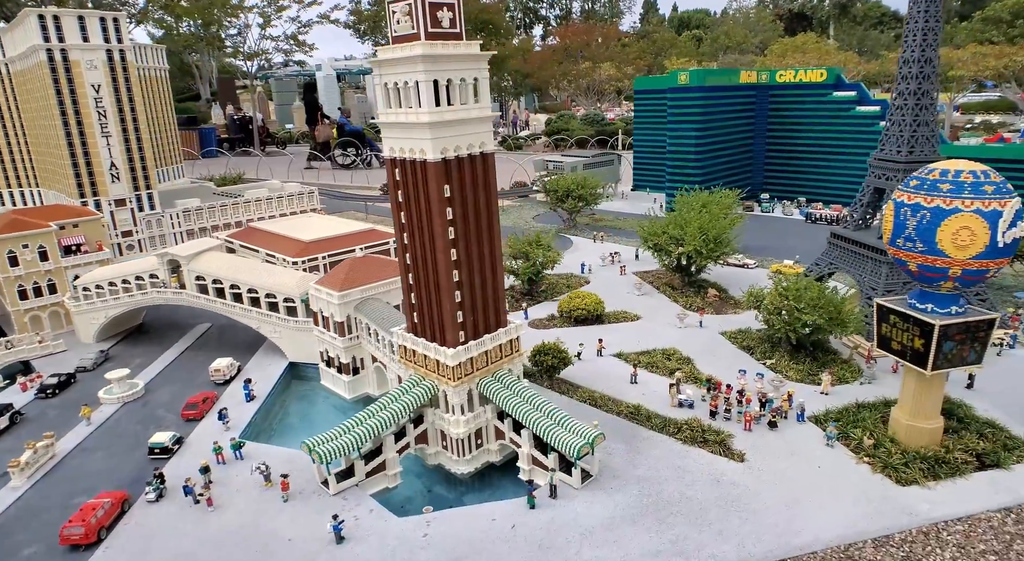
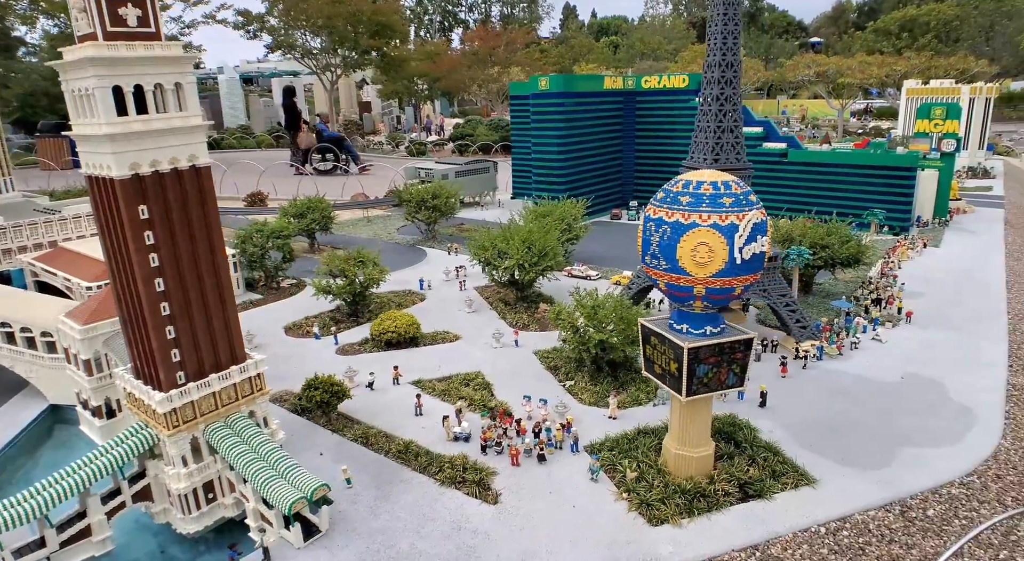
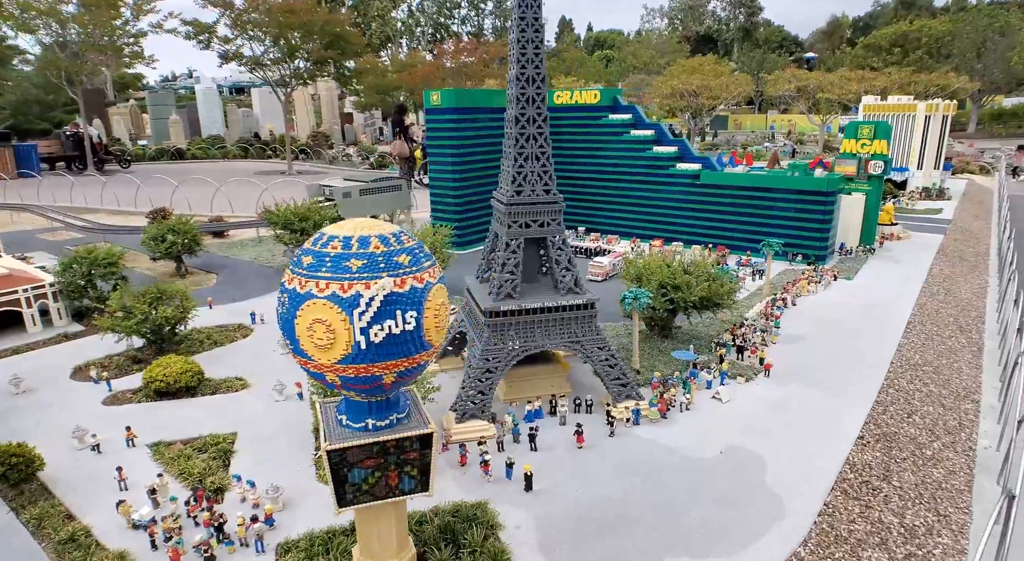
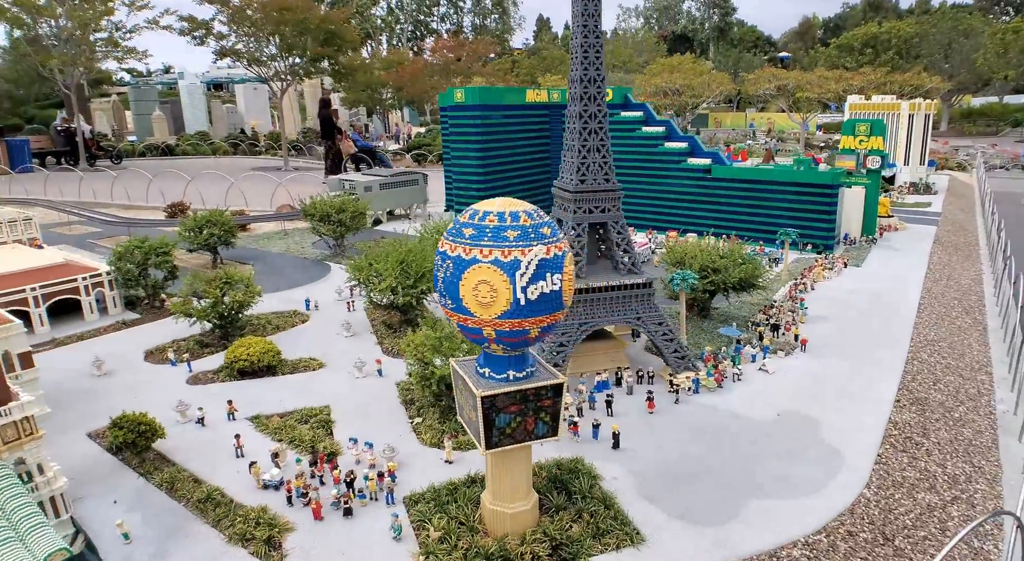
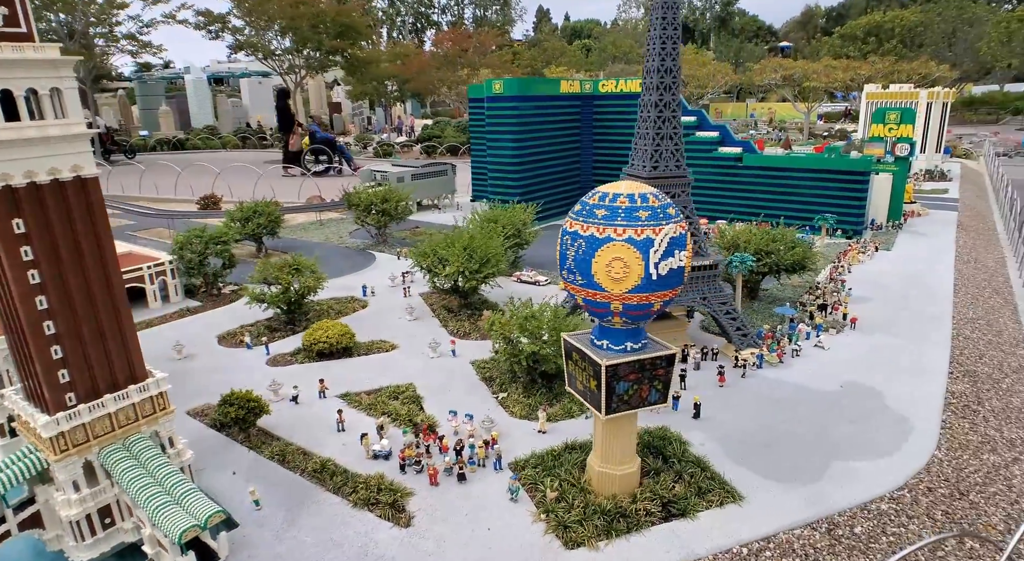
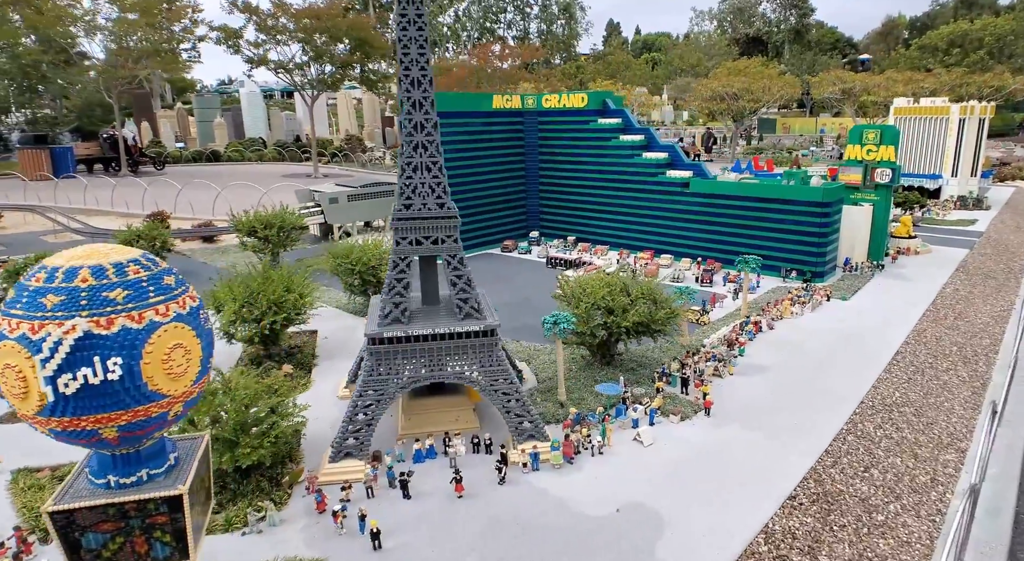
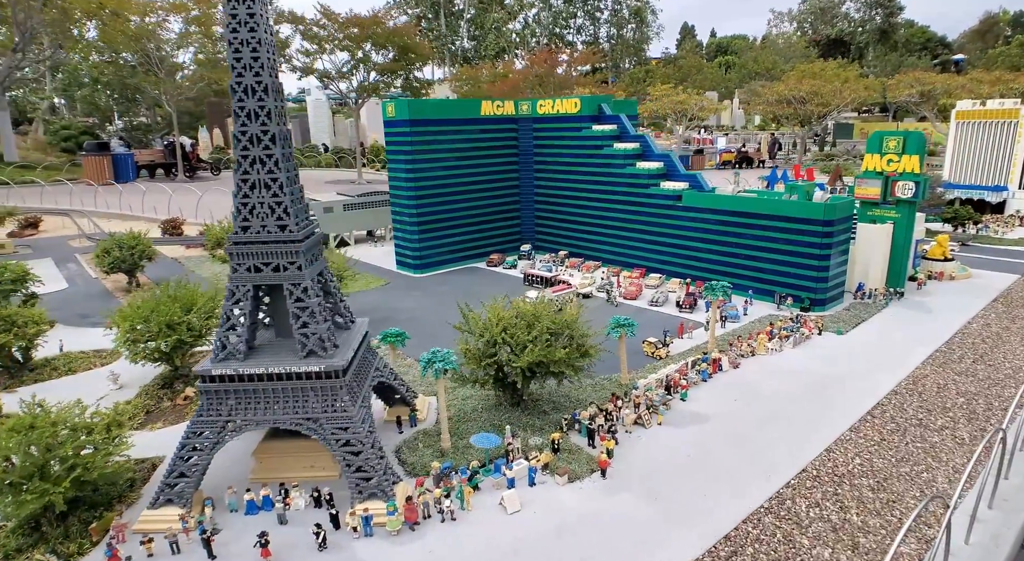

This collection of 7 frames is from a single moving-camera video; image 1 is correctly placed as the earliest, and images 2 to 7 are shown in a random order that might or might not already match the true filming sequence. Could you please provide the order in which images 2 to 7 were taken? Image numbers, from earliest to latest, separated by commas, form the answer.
2, 5, 4, 3, 6, 7
